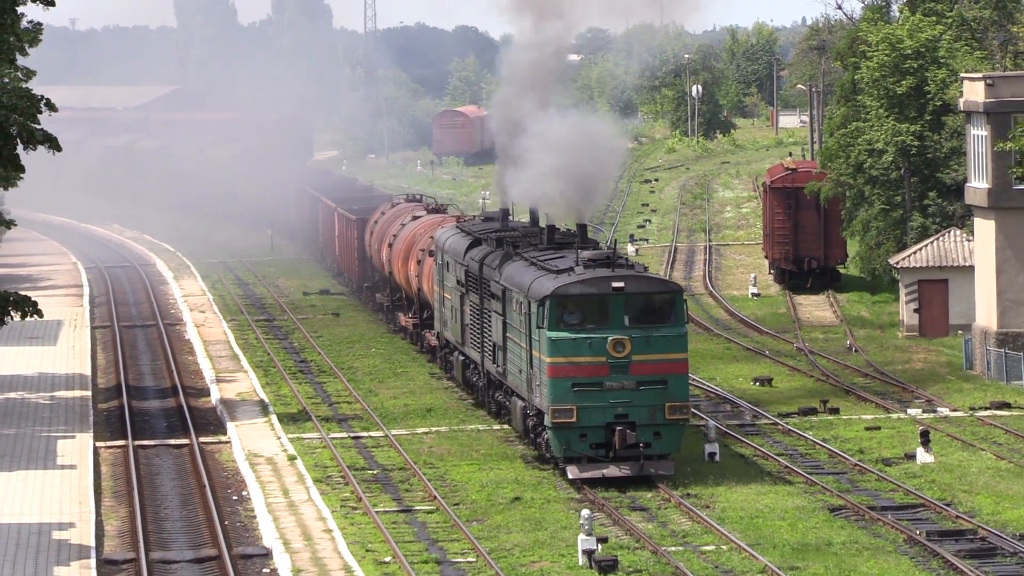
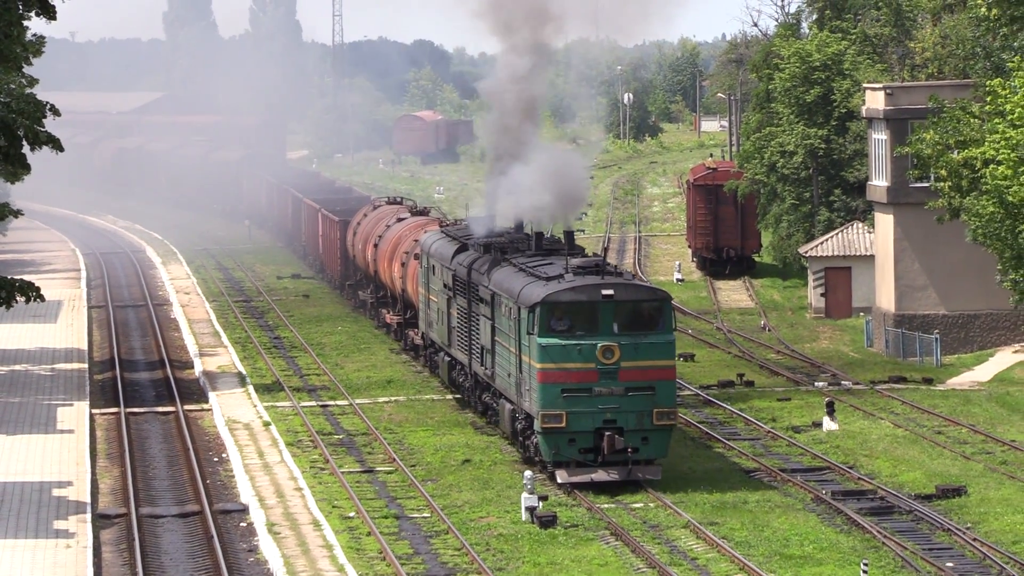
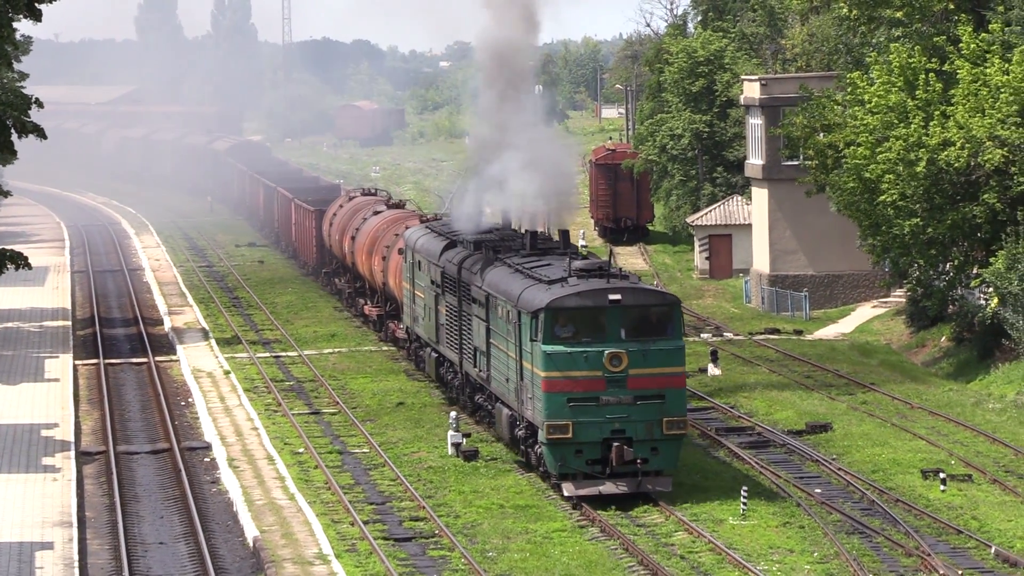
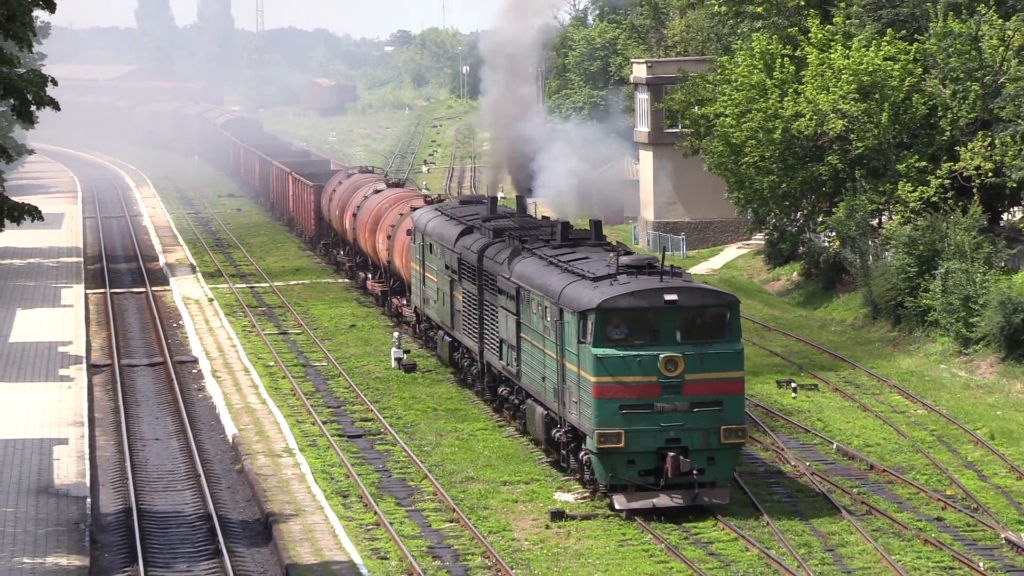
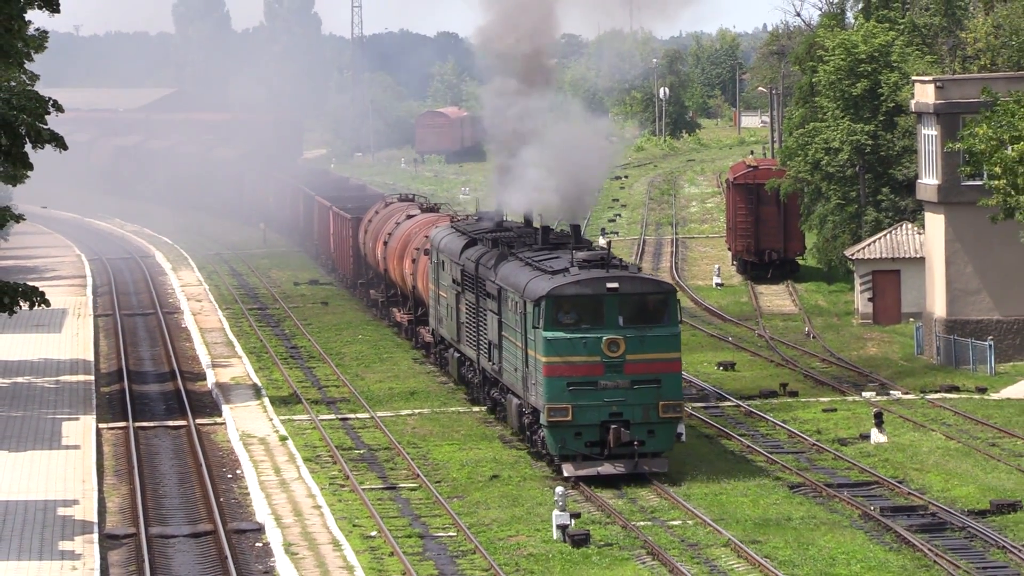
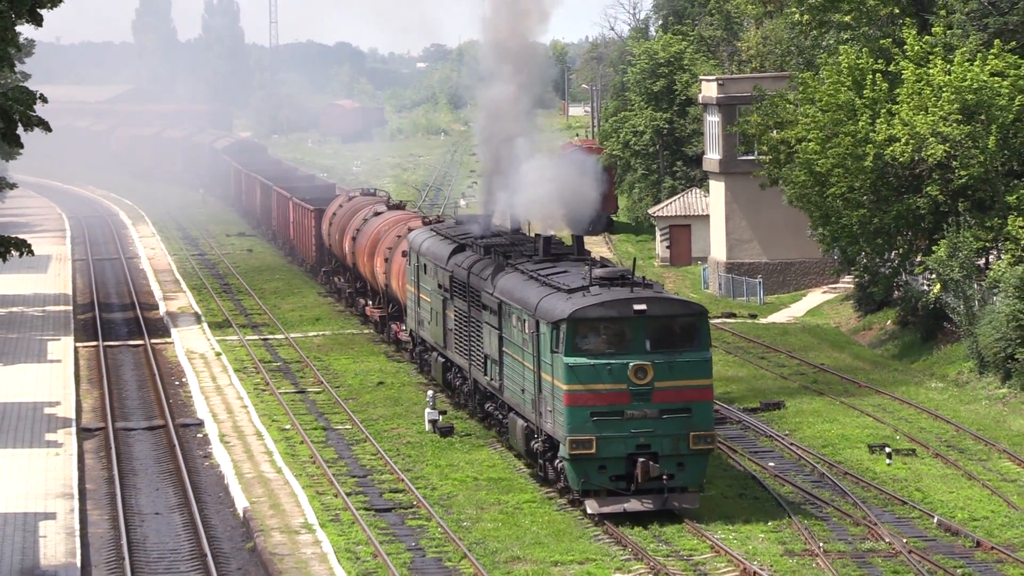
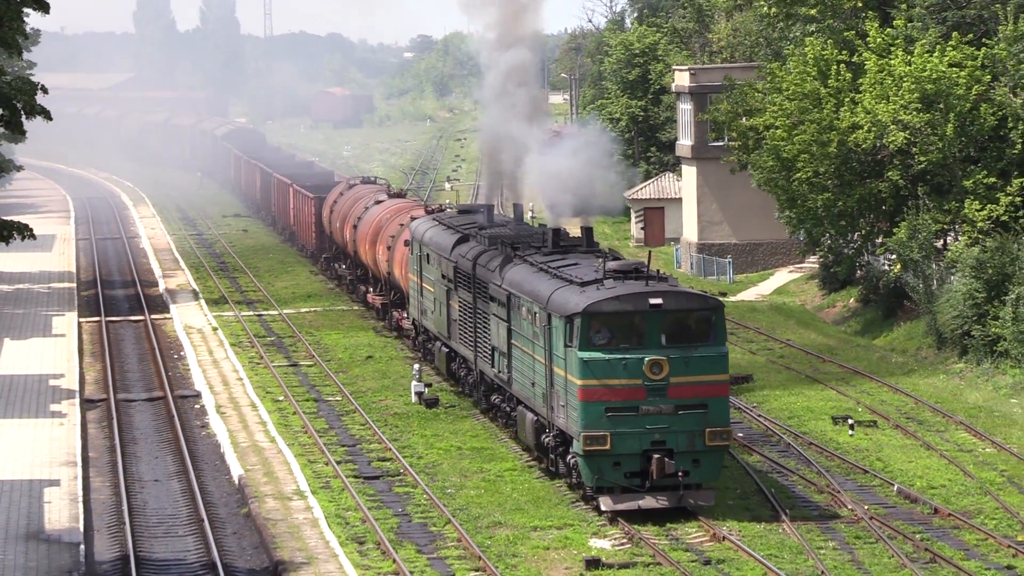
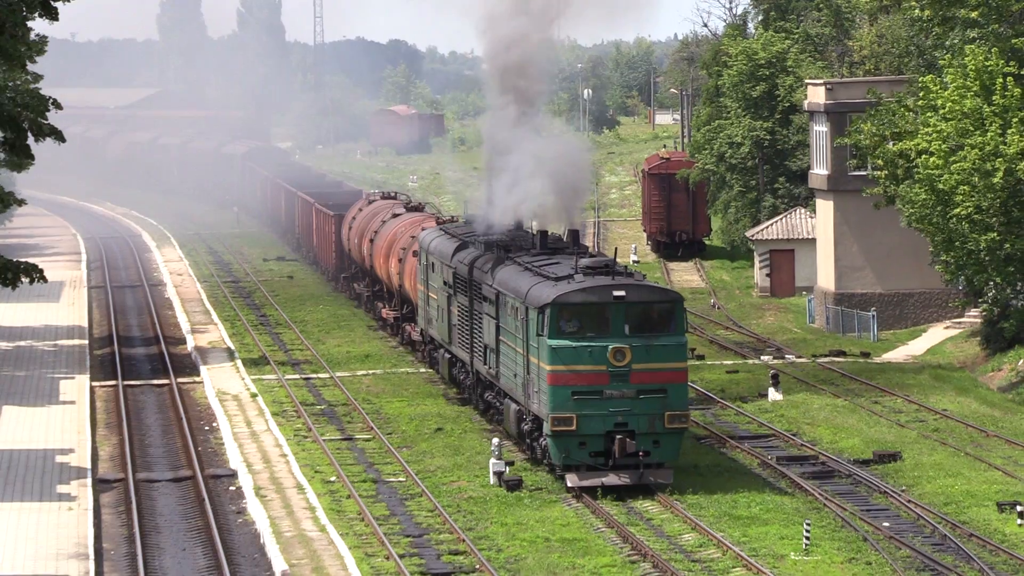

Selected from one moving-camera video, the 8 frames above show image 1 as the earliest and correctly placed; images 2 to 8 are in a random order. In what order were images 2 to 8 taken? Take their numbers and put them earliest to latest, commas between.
5, 2, 8, 3, 6, 7, 4
